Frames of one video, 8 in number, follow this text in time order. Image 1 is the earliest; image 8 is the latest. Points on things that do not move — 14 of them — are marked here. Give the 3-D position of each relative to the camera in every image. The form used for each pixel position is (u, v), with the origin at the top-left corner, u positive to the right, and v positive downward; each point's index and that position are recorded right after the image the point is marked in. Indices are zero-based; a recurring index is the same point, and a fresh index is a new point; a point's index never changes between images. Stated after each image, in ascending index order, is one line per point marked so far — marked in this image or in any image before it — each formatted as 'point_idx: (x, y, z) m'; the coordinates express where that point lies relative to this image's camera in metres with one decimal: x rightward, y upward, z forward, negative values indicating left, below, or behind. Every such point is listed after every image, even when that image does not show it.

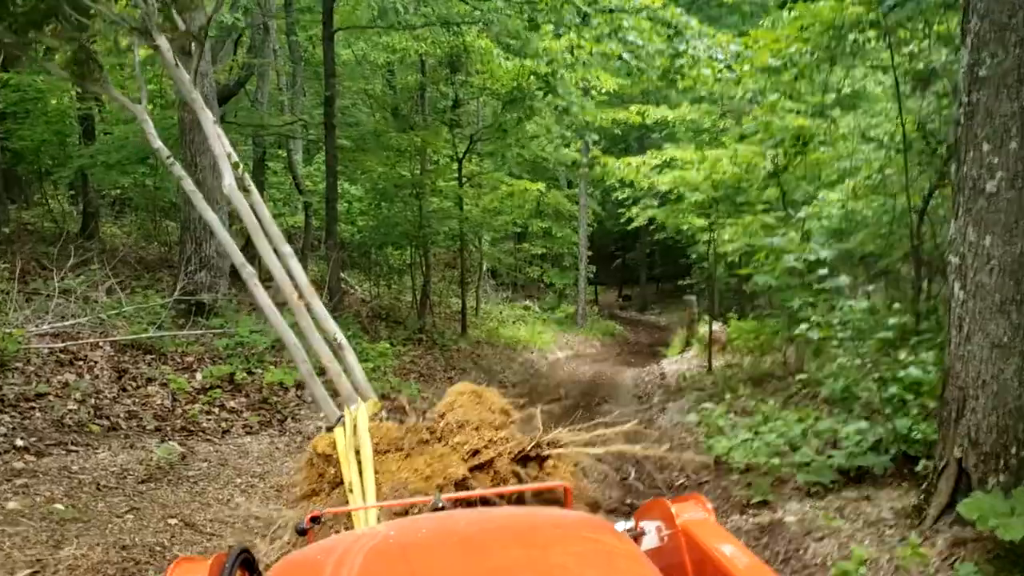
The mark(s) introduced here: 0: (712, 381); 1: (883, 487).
0: (+2.3, -1.1, +11.1) m
1: (+1.8, -1.0, +4.6) m
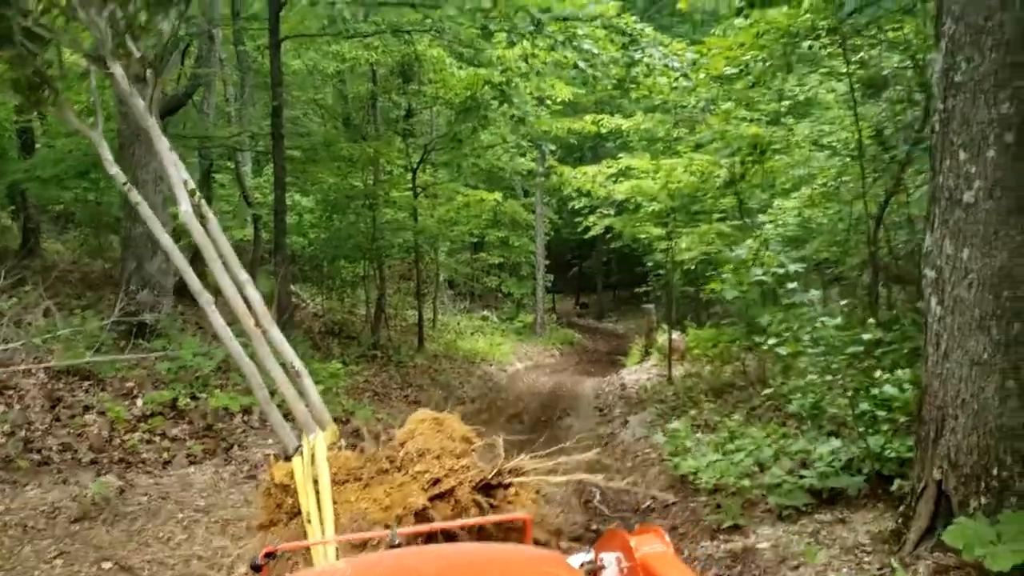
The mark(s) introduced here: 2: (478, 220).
0: (+1.9, -1.2, +10.9) m
1: (+1.6, -1.0, +4.4) m
2: (-0.6, +1.1, +14.9) m
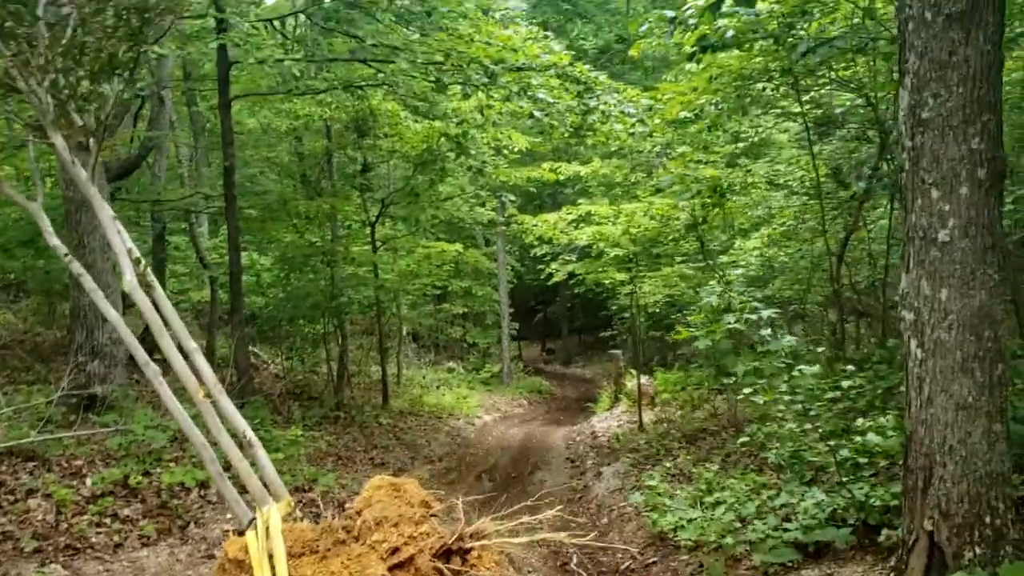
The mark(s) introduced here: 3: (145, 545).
0: (+1.5, -1.7, +10.7) m
1: (+1.5, -1.2, +4.3) m
2: (-1.1, +0.2, +14.7) m
3: (-2.1, -1.5, +5.4) m
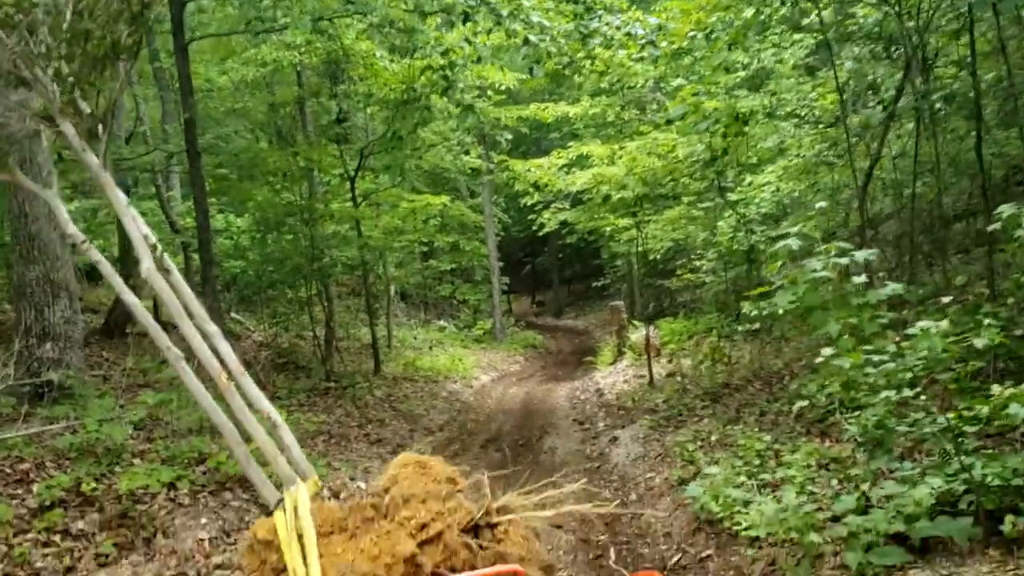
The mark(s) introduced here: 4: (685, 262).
0: (+1.6, -1.1, +9.9) m
1: (+1.6, -1.0, +3.4) m
2: (-1.2, +0.9, +13.7) m
3: (-1.9, -1.3, +4.5) m
4: (+2.6, +0.4, +14.2) m
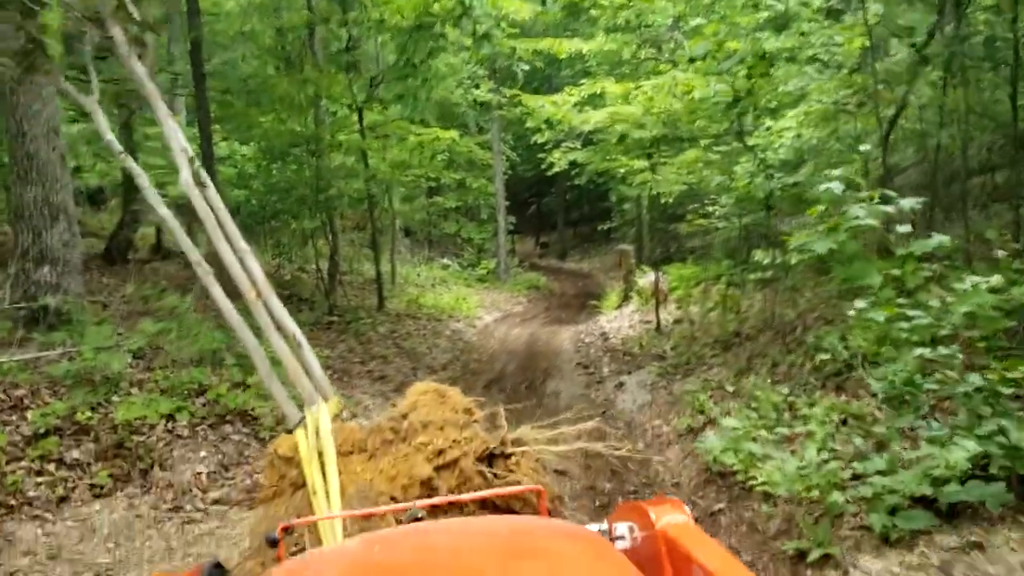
0: (+1.6, -0.6, +9.8) m
1: (+1.7, -0.8, +3.3) m
2: (-1.1, +1.8, +13.5) m
3: (-1.9, -1.0, +4.4) m
4: (+2.7, +1.2, +13.9) m
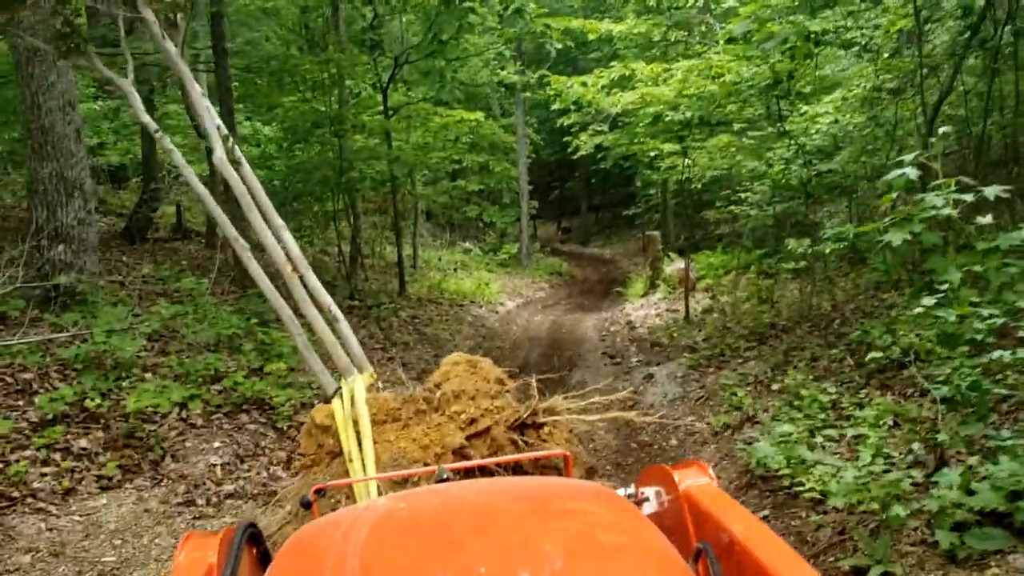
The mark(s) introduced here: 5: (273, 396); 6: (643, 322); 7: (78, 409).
0: (+1.9, -0.5, +9.5) m
1: (+1.8, -0.8, +3.0) m
2: (-0.7, +2.0, +13.2) m
3: (-1.8, -0.9, +4.2) m
4: (+3.1, +1.3, +13.6) m
5: (-1.4, -0.6, +5.4) m
6: (+1.7, -0.4, +12.4) m
7: (-2.2, -0.6, +4.7) m
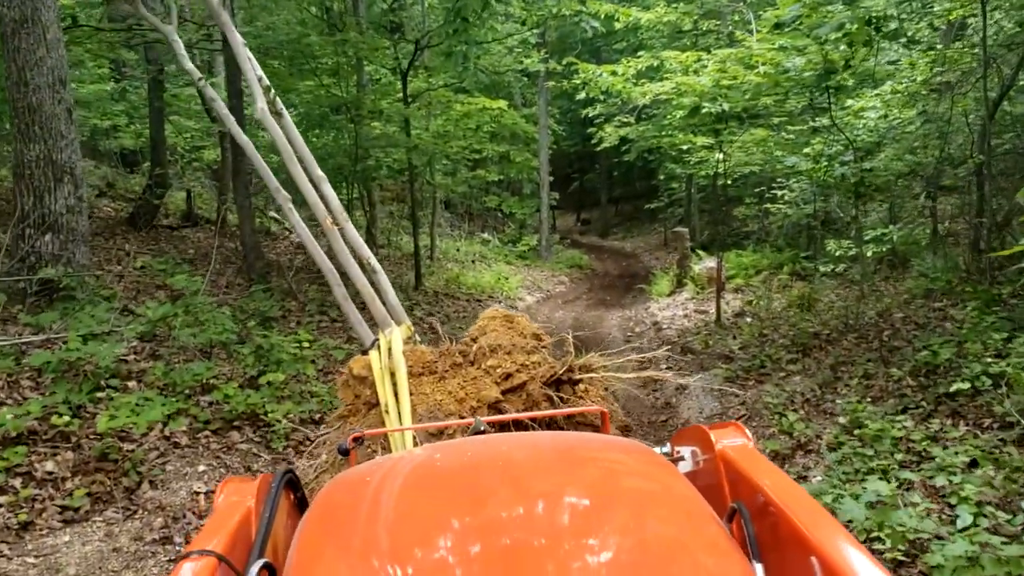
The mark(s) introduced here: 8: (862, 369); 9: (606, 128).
0: (+2.1, -0.5, +8.8) m
1: (+1.9, -0.9, +2.4) m
2: (-0.4, +2.0, +12.6) m
3: (-1.7, -0.9, +3.6) m
4: (+3.4, +1.3, +12.9) m
5: (-1.2, -0.6, +4.9) m
6: (+1.9, -0.4, +11.8) m
7: (-2.0, -0.6, +4.2) m
8: (+2.3, -0.5, +6.3) m
9: (+1.4, +2.4, +14.5) m
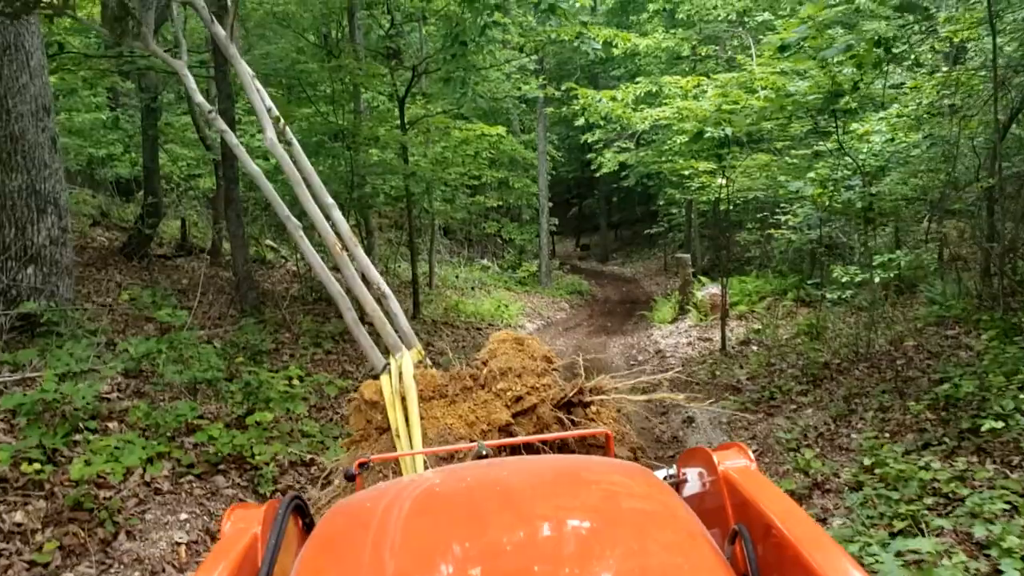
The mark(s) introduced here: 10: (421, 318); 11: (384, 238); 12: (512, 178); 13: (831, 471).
0: (+2.1, -0.8, +8.6) m
1: (+1.9, -1.0, +2.1) m
2: (-0.4, +1.7, +12.4) m
3: (-1.7, -1.0, +3.4) m
4: (+3.4, +1.0, +12.7) m
5: (-1.2, -0.8, +4.6) m
6: (+1.9, -0.8, +11.5) m
7: (-2.0, -0.8, +3.9) m
8: (+2.3, -0.7, +6.0) m
9: (+1.4, +2.0, +14.3) m
10: (-1.1, -0.4, +12.1) m
11: (-2.0, +0.8, +15.1) m
12: (0.0, +2.0, +17.3) m
13: (+1.6, -0.9, +5.0) m
